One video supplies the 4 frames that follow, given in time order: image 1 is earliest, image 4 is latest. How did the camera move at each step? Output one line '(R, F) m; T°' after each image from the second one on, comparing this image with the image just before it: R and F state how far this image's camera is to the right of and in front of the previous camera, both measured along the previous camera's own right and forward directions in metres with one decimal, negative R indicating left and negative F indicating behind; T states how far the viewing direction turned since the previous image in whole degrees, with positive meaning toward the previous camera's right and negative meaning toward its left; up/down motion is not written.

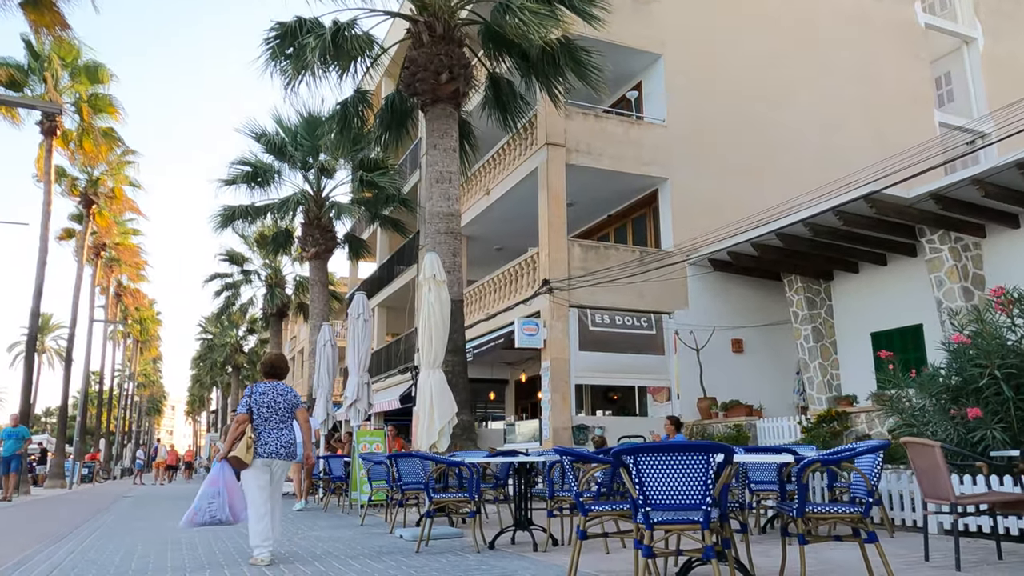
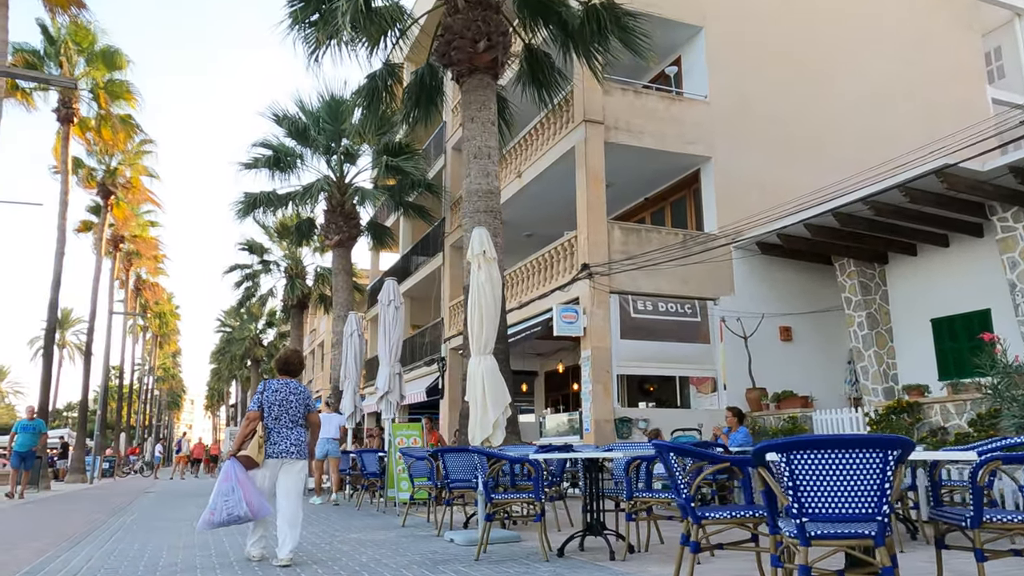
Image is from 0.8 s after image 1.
(-0.4, +0.8) m; -1°
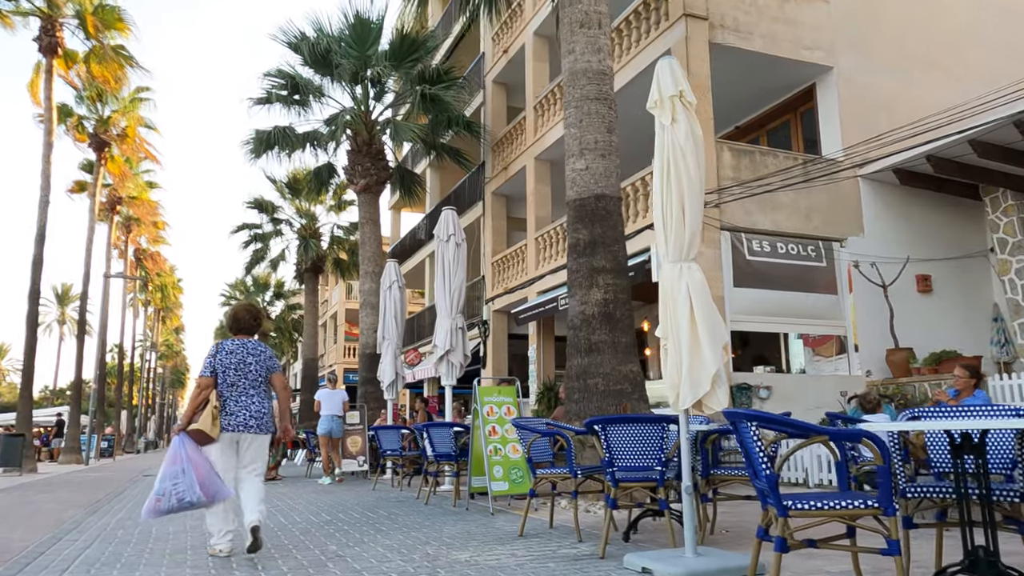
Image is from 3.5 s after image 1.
(-1.3, +2.9) m; 0°
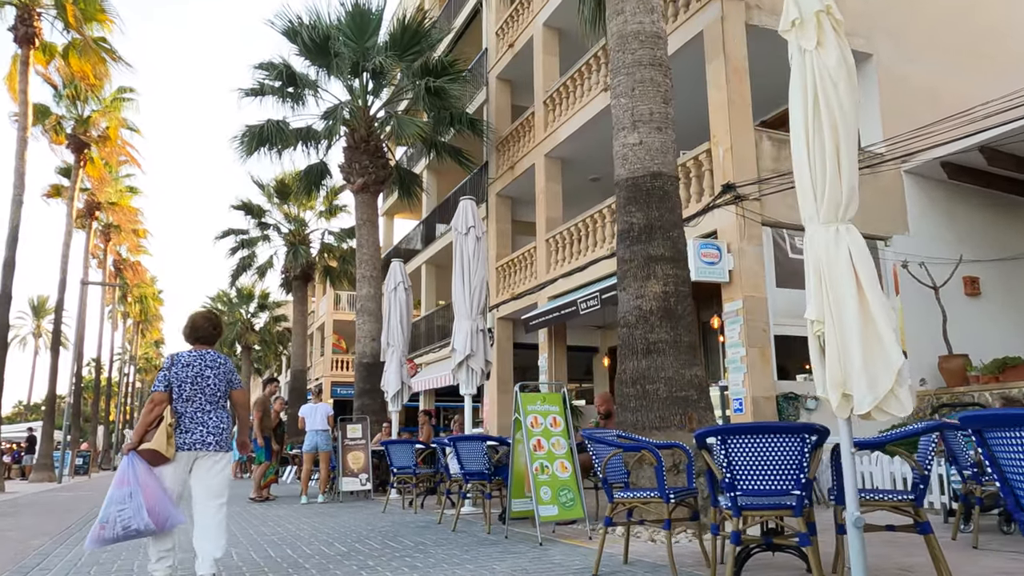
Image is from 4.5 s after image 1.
(-0.5, +1.1) m; +1°
